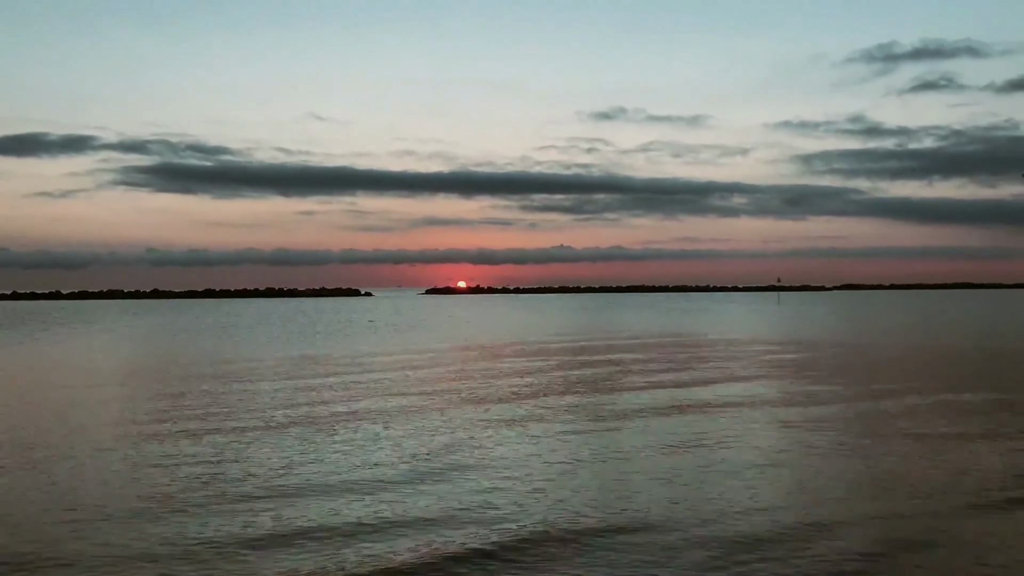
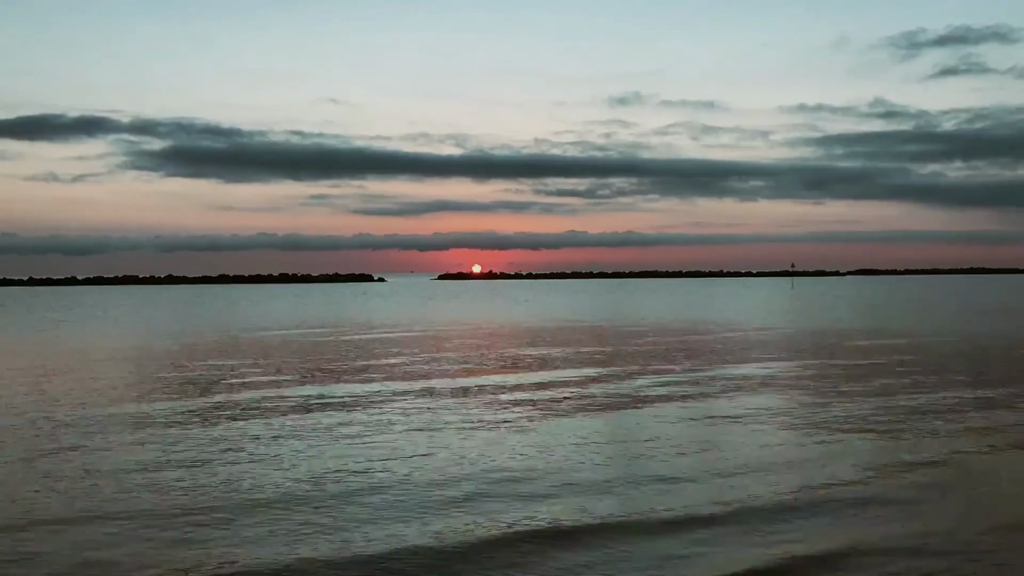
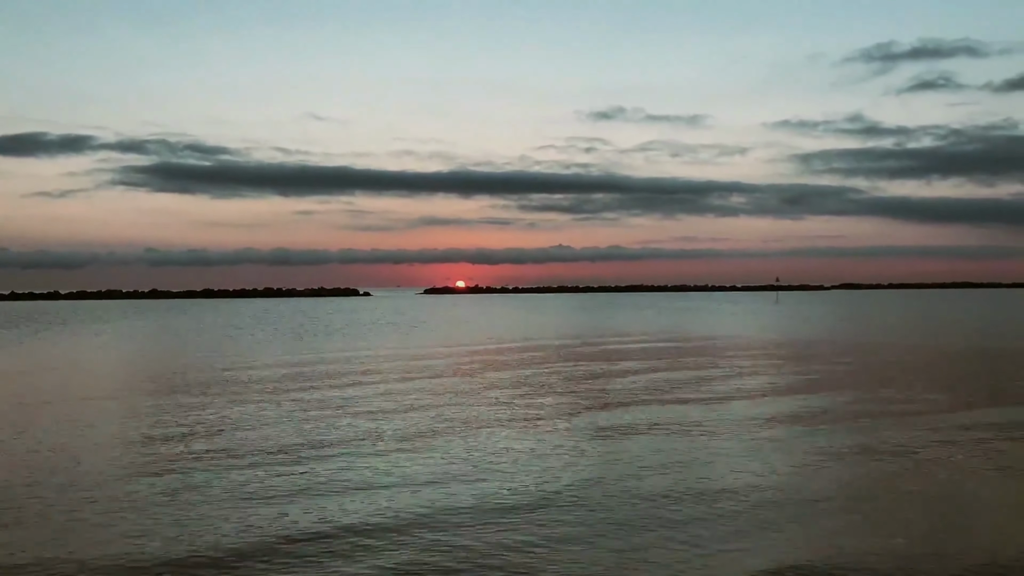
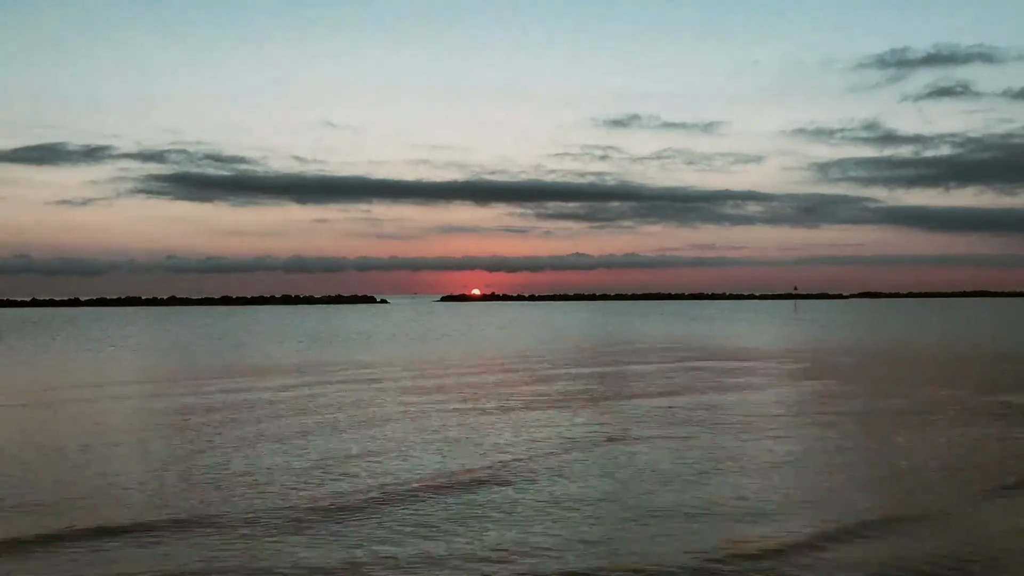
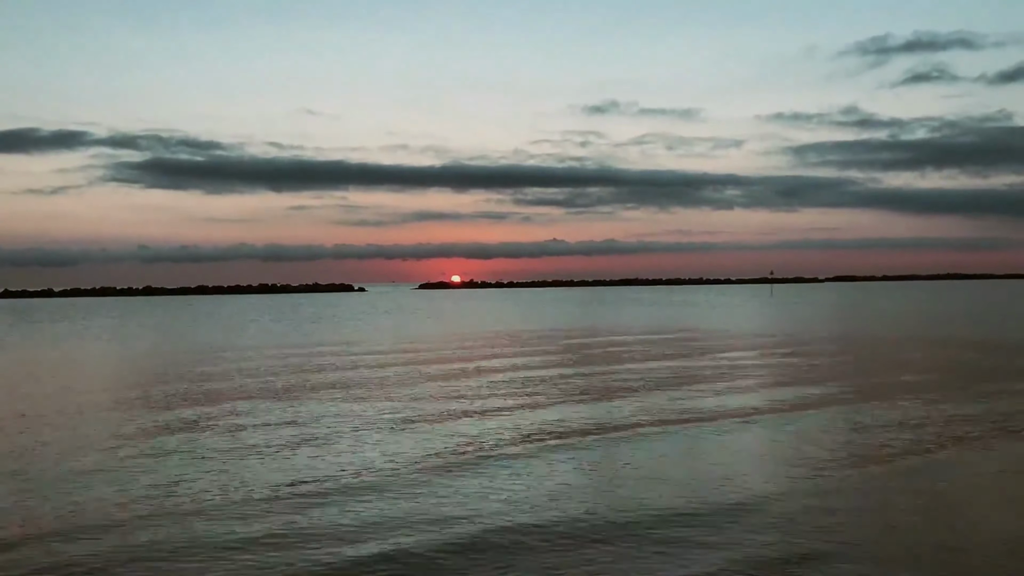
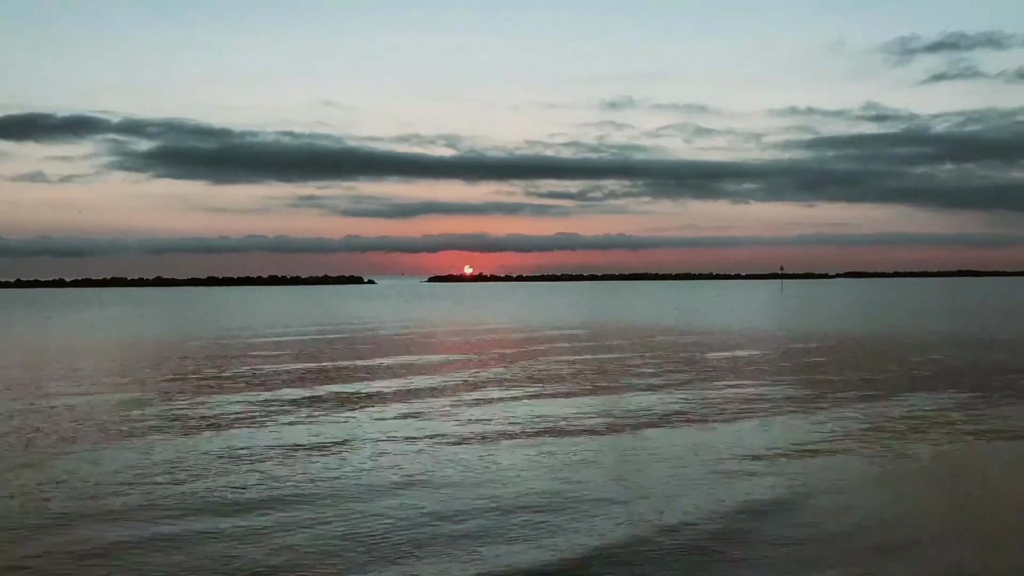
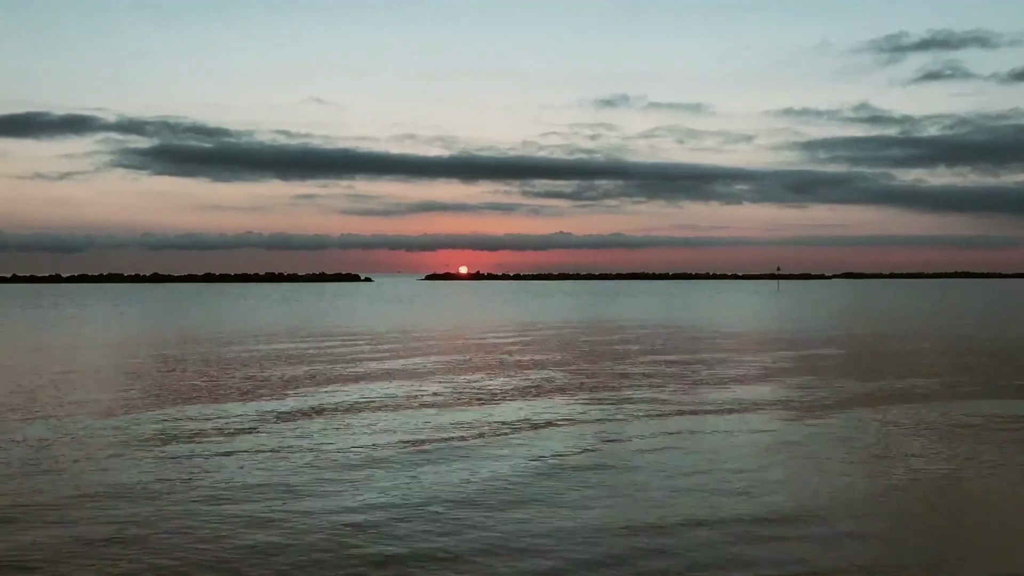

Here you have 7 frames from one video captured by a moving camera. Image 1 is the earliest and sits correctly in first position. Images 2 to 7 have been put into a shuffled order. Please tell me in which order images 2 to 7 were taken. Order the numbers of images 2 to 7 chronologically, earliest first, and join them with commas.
5, 7, 2, 6, 4, 3
